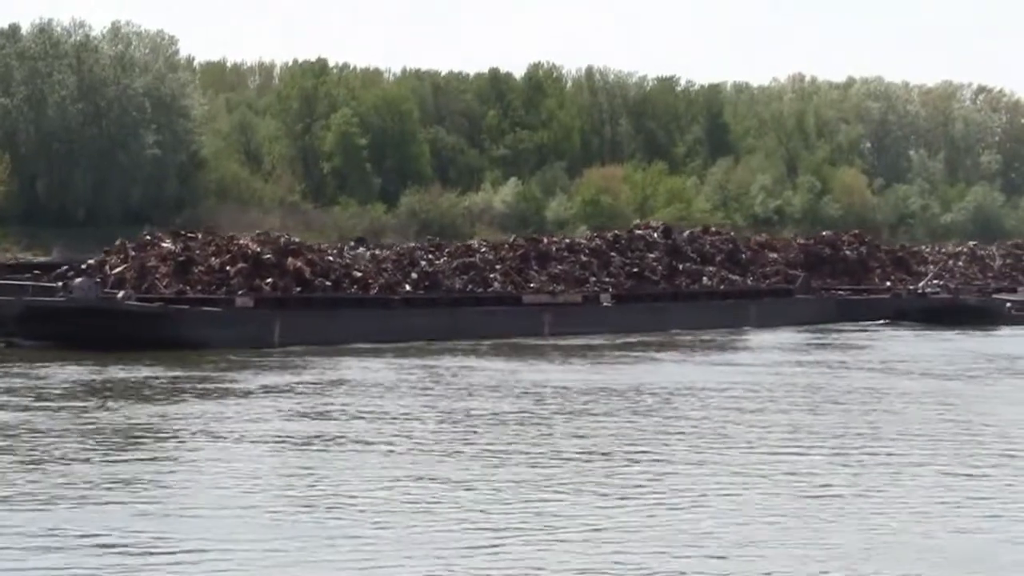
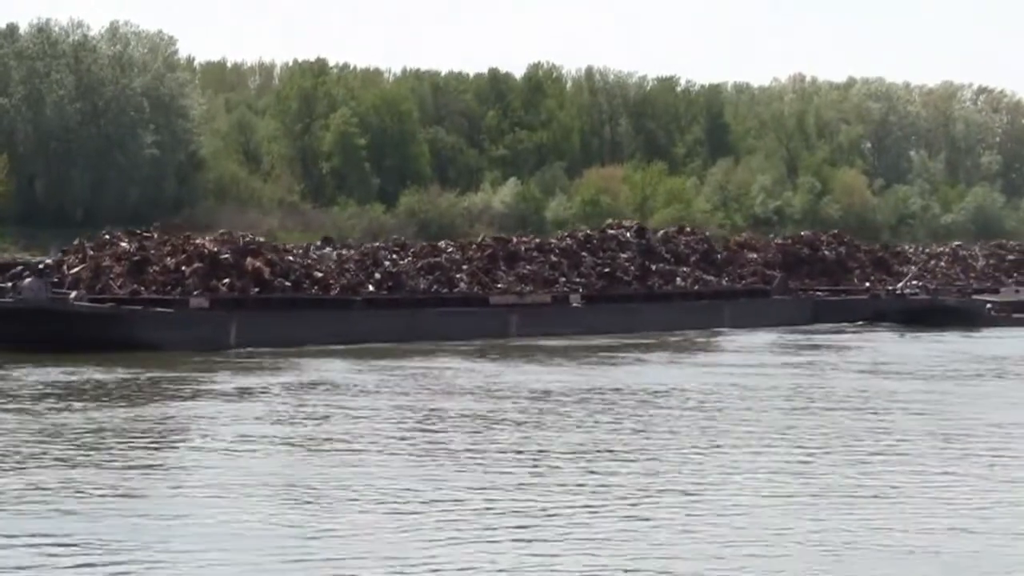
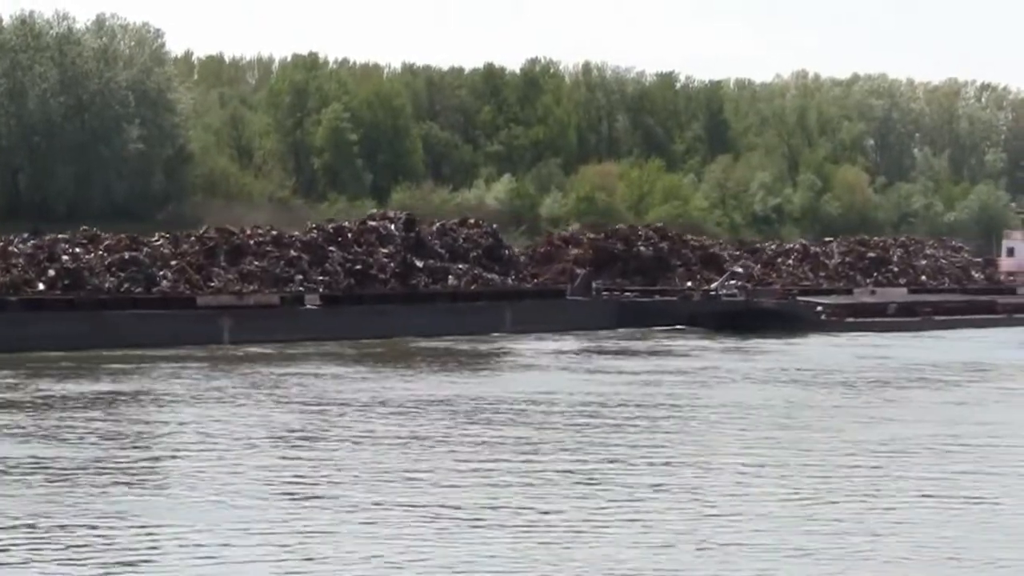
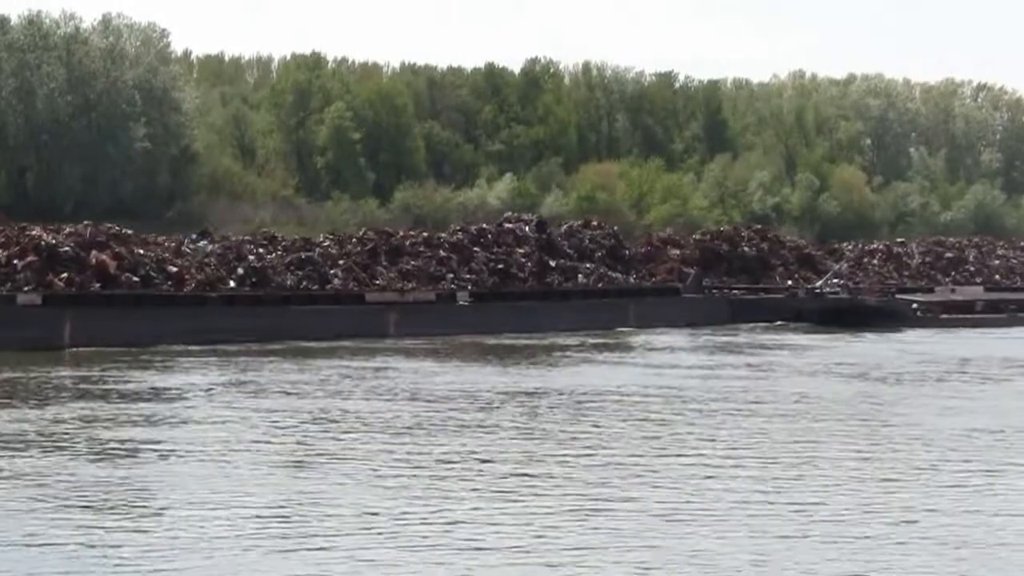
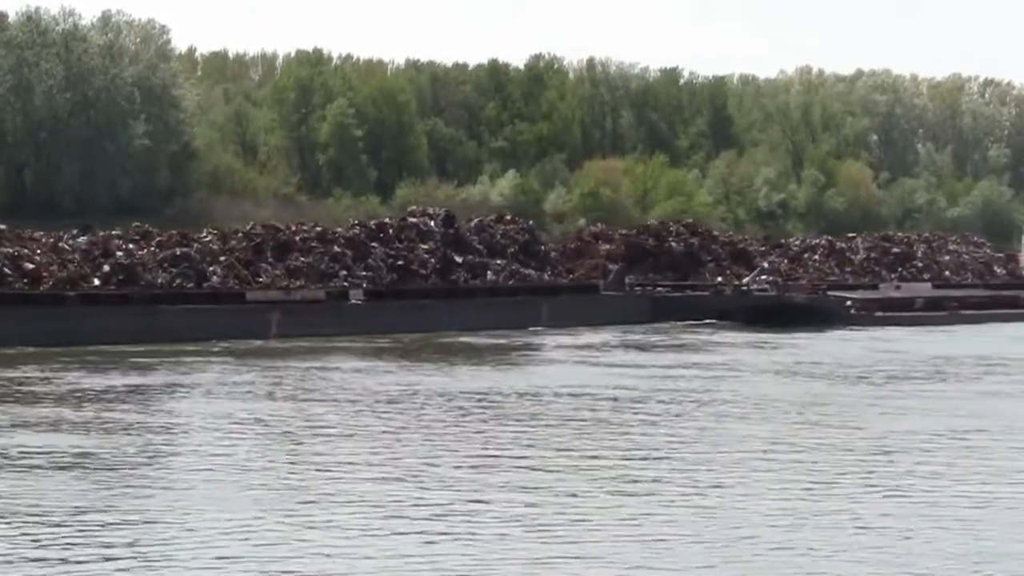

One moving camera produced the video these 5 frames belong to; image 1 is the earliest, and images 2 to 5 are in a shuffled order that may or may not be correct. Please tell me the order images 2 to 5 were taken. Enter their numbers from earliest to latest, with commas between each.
2, 4, 5, 3
